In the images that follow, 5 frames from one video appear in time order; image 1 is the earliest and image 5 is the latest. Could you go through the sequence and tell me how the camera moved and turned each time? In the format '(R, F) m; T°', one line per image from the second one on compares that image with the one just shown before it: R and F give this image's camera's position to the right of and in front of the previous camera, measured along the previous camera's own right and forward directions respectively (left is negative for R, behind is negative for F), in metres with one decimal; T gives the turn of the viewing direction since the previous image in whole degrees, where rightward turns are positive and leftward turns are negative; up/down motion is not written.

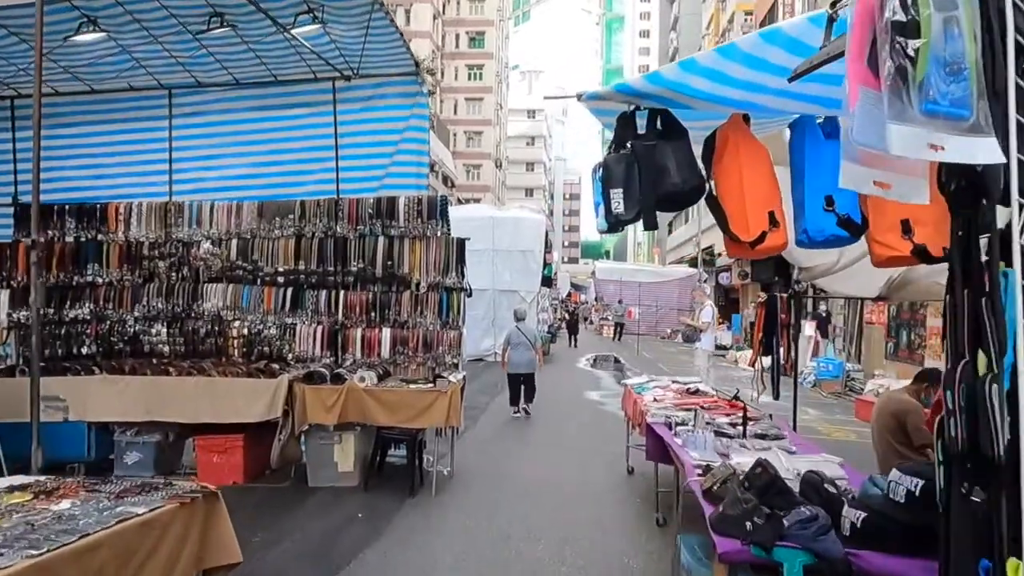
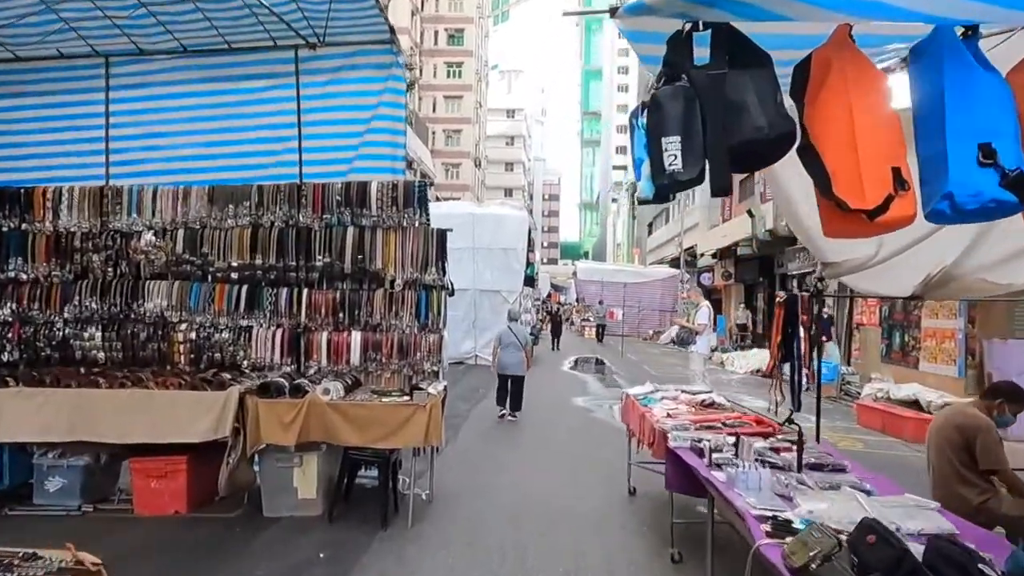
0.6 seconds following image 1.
(-0.1, +0.8) m; +2°
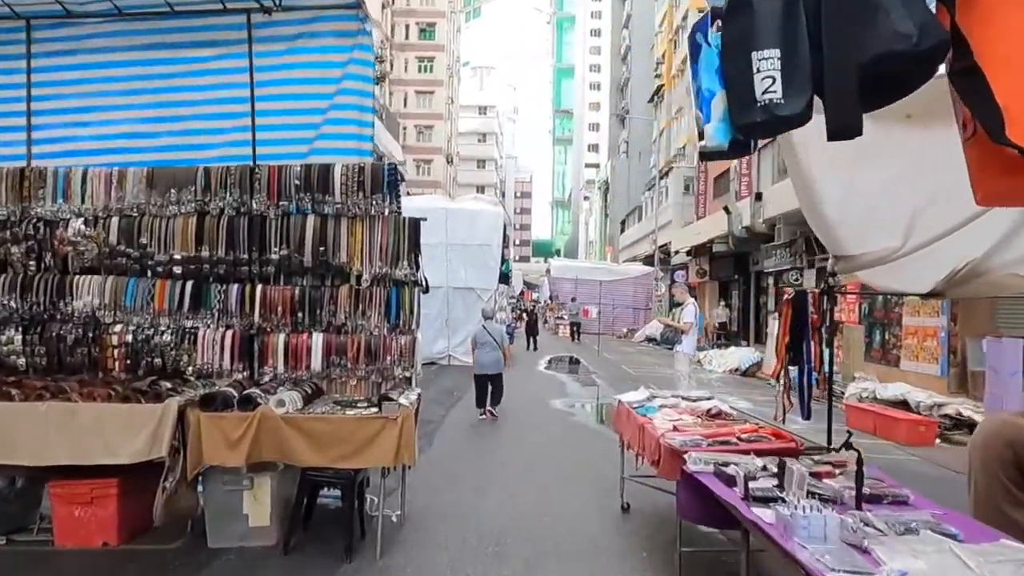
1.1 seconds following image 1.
(-0.1, +0.7) m; +2°
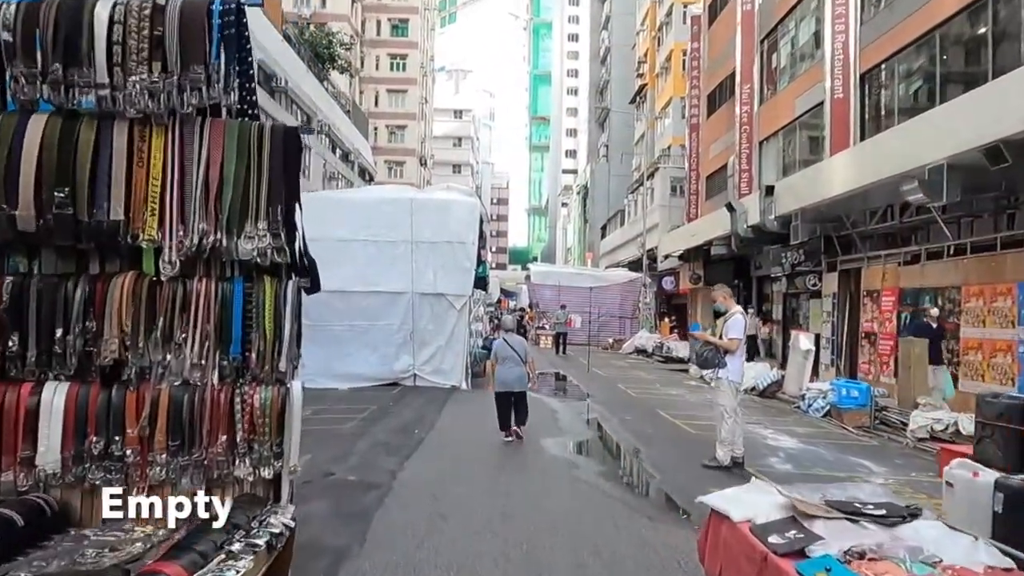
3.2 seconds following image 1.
(0.0, +3.1) m; +2°
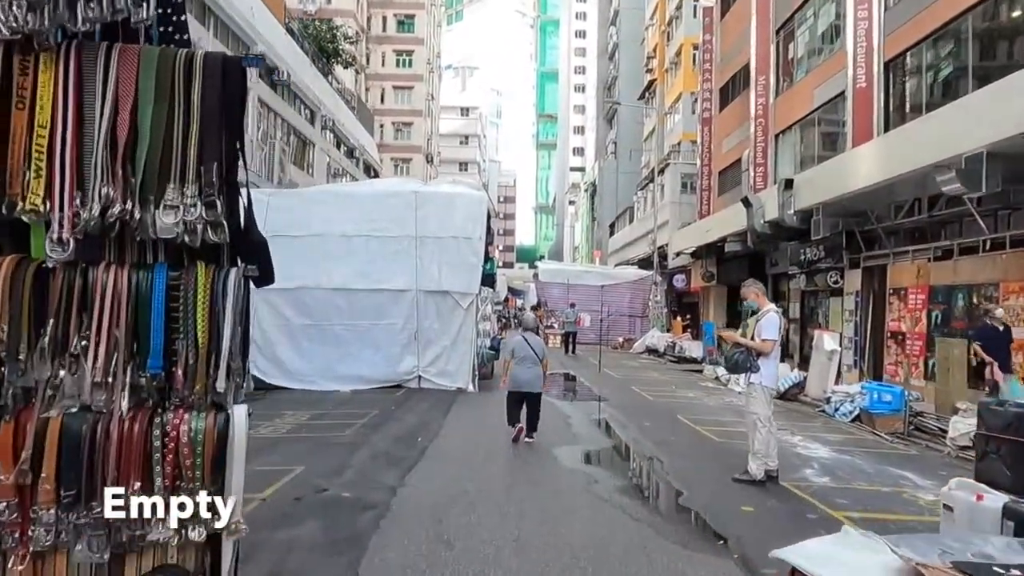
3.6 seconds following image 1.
(-0.1, +0.7) m; -1°
